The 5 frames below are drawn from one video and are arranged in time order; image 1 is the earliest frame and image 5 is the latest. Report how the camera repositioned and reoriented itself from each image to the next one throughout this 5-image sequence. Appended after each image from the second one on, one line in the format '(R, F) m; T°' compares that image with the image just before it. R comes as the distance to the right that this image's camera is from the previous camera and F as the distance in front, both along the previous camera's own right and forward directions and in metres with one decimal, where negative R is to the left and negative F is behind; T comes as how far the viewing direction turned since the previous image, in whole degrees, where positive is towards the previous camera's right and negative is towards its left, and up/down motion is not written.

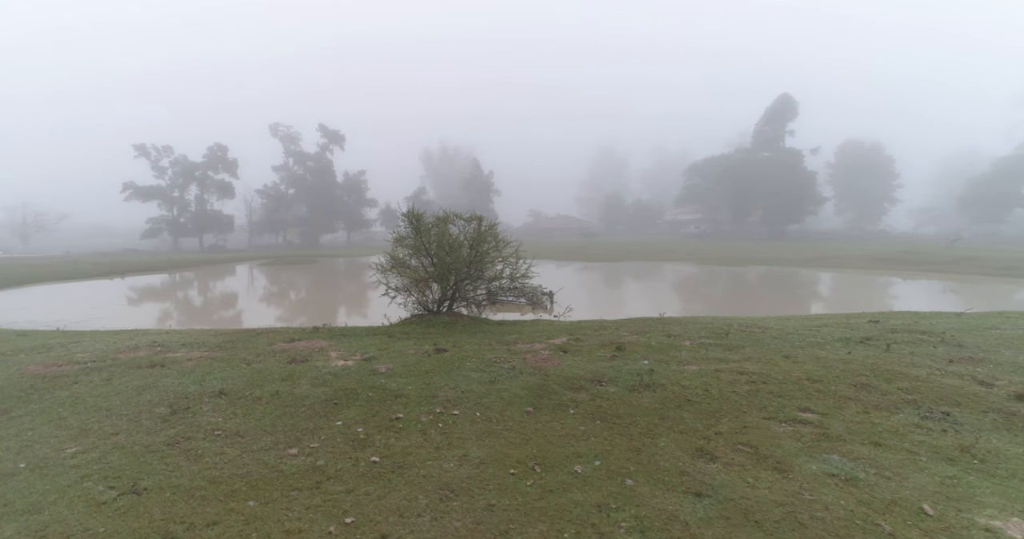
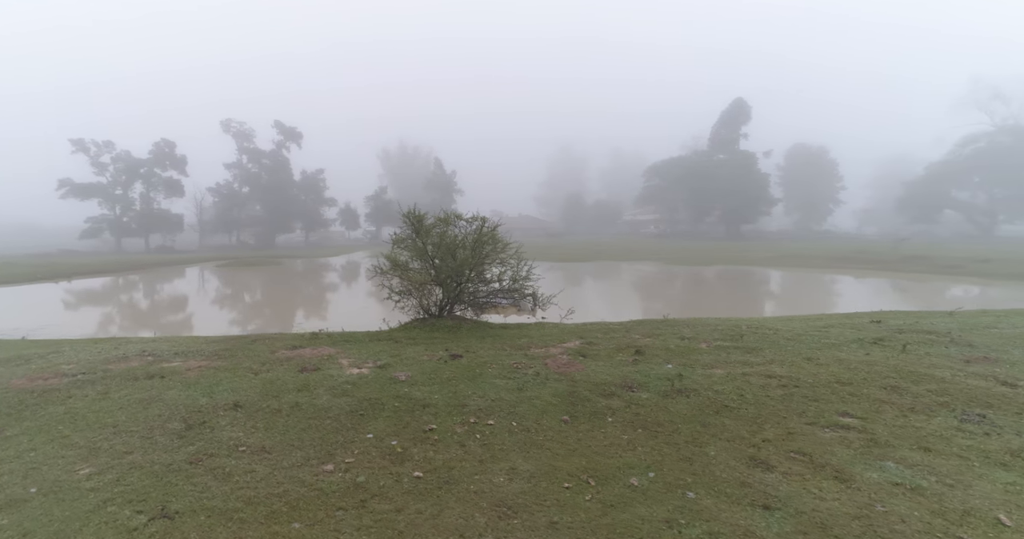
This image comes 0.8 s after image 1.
(-0.8, +0.3) m; +2°
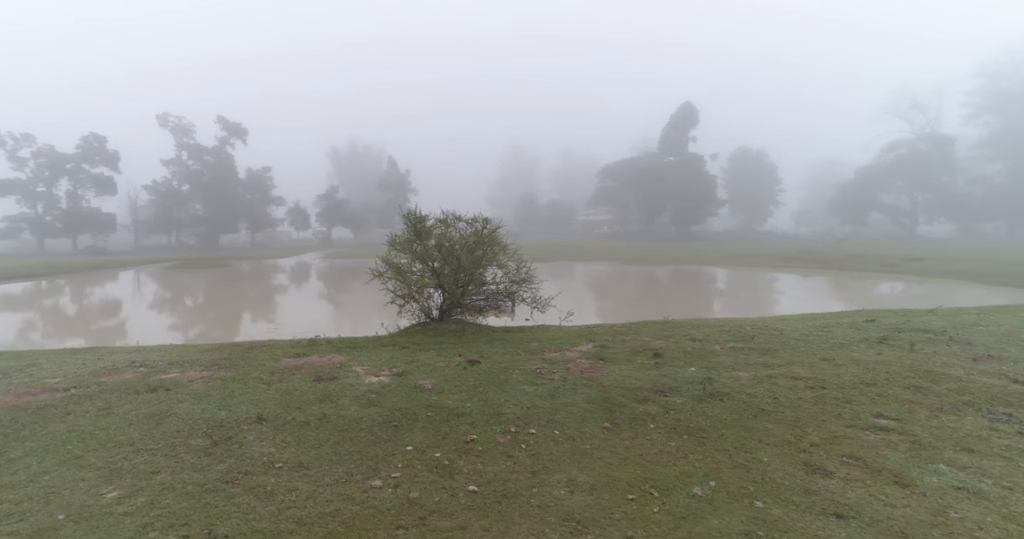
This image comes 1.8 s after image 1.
(-0.9, +0.2) m; +3°
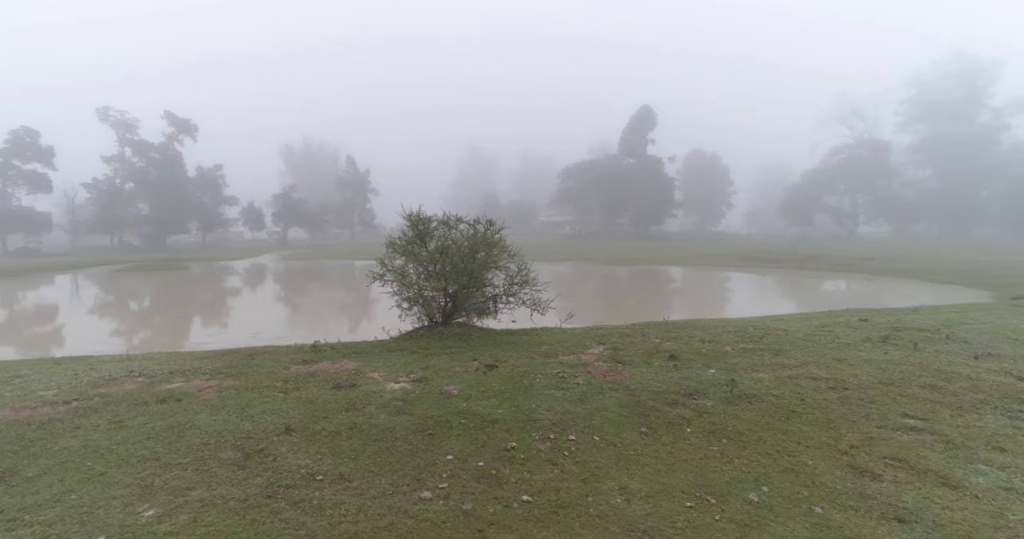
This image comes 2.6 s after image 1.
(-0.8, +0.1) m; +3°
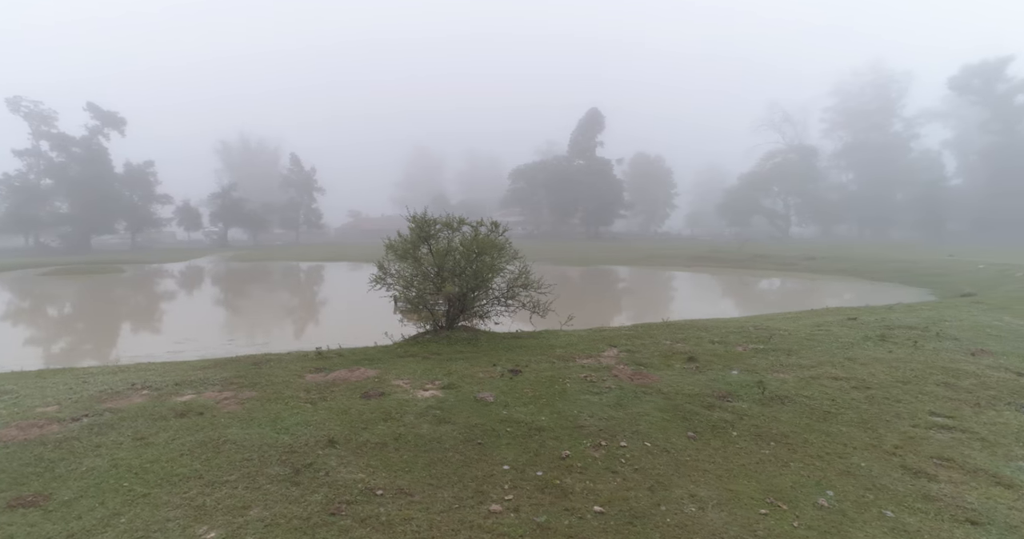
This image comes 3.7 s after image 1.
(-1.1, +0.1) m; +4°
